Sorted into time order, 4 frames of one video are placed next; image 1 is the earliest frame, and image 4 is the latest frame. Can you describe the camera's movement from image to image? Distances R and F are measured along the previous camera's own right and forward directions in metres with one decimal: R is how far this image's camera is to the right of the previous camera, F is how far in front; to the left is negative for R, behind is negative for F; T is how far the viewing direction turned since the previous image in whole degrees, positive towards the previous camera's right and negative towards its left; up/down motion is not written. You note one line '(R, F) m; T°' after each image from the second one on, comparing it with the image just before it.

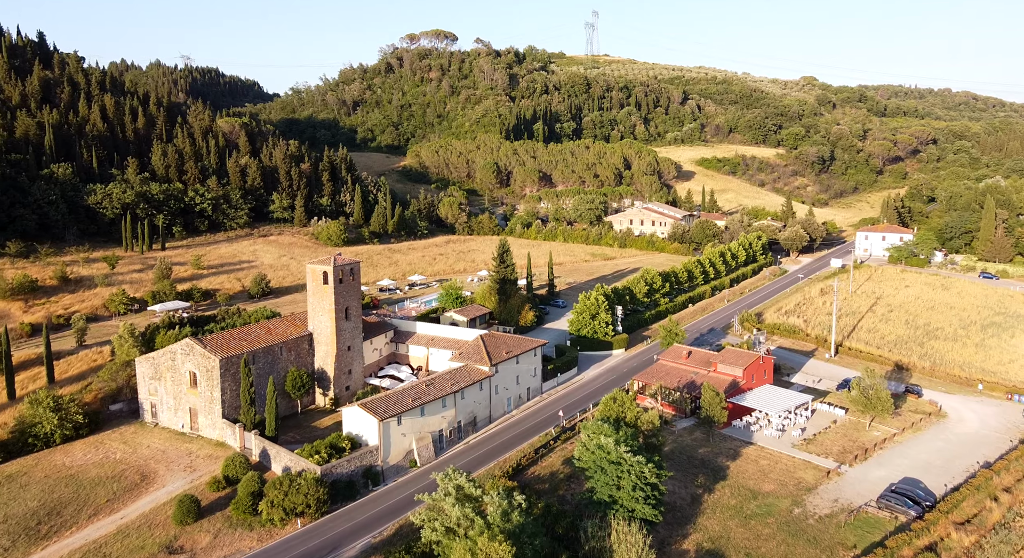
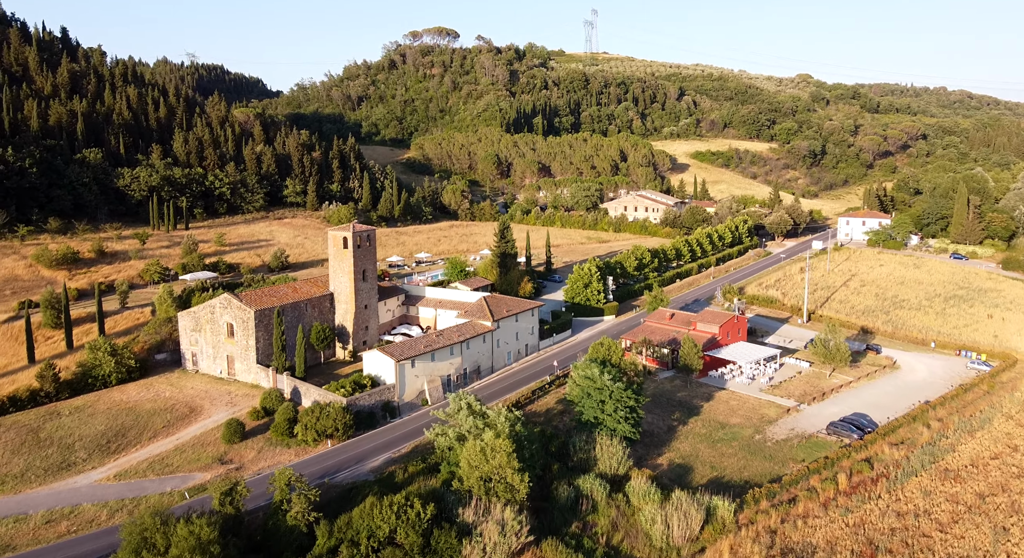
(0.0, -5.0) m; 0°
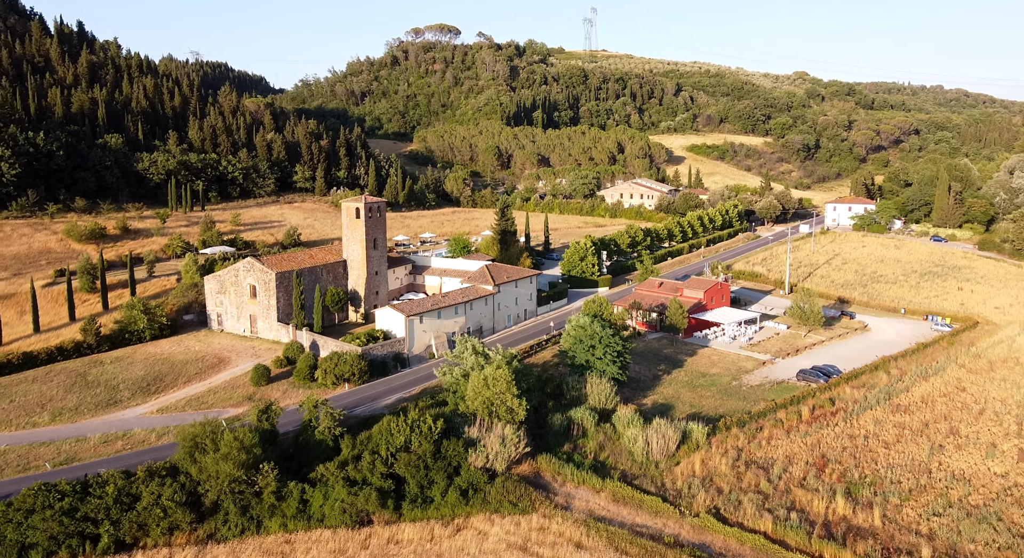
(0.0, -3.8) m; 0°
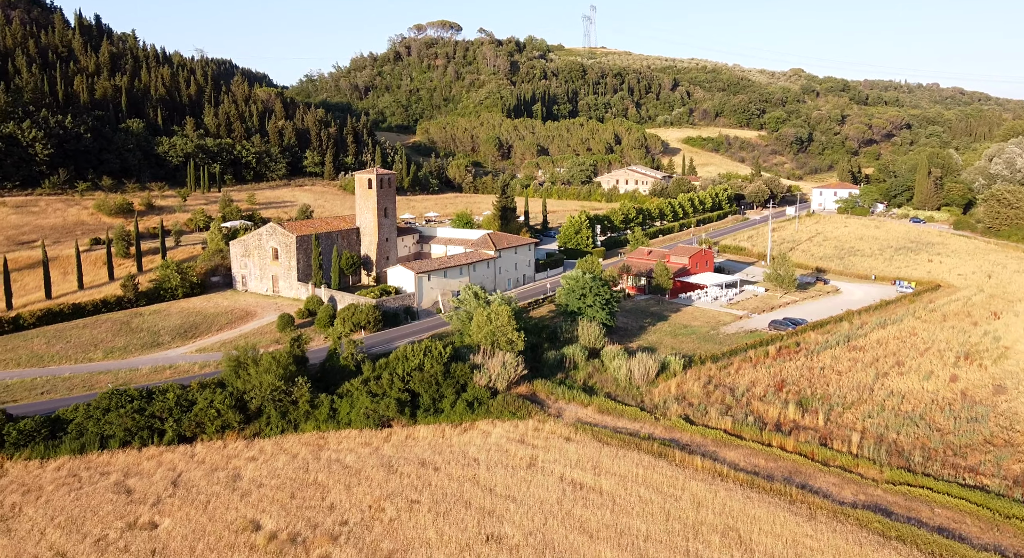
(0.0, -4.4) m; 0°
